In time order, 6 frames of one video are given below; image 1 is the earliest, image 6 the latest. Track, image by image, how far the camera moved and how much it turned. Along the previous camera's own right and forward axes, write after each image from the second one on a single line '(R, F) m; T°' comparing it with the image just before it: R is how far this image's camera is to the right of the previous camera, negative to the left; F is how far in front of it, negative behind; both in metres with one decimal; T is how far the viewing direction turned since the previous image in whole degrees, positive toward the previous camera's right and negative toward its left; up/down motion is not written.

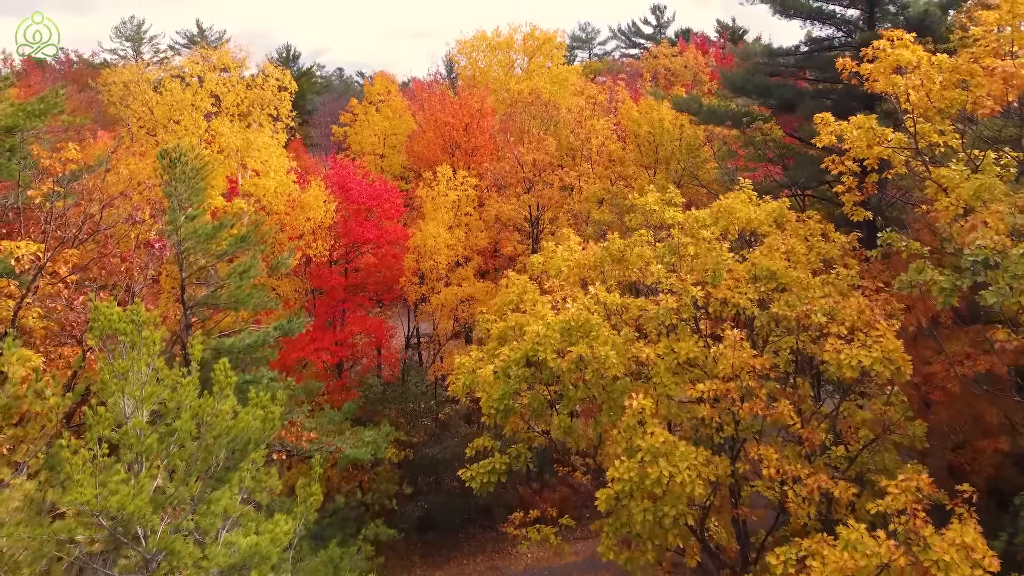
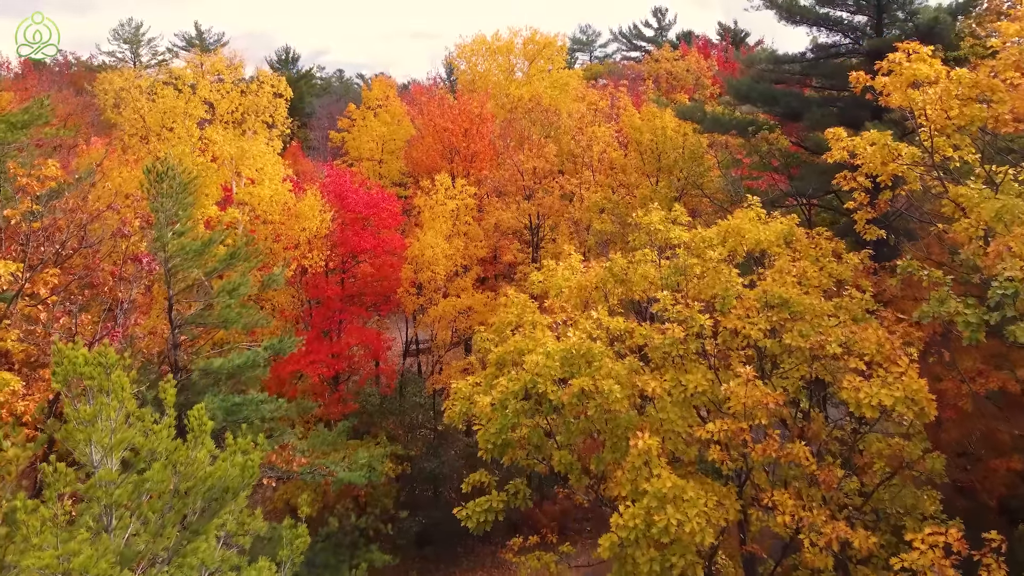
(0.0, +0.4) m; 0°
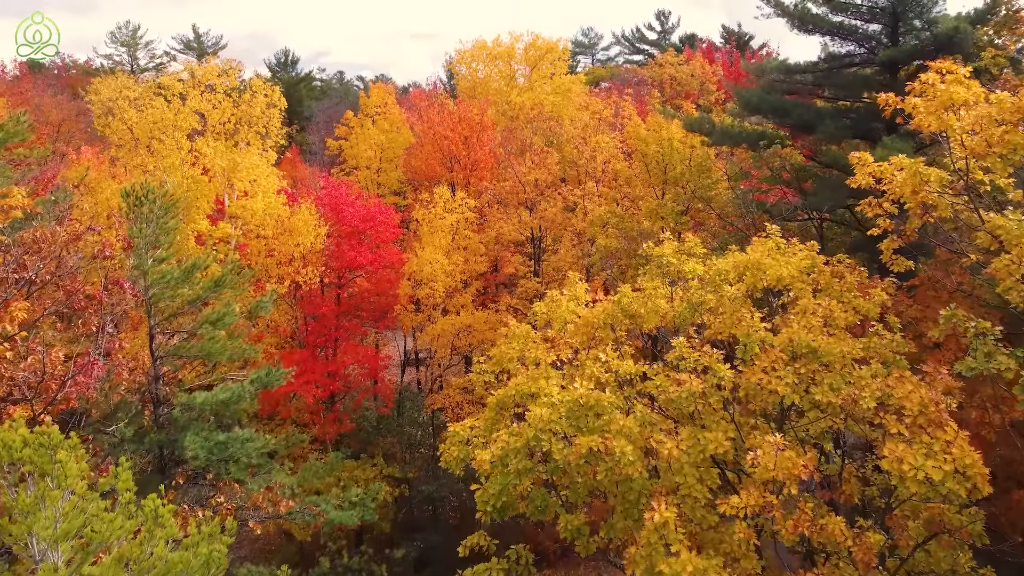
(0.0, +0.6) m; 0°
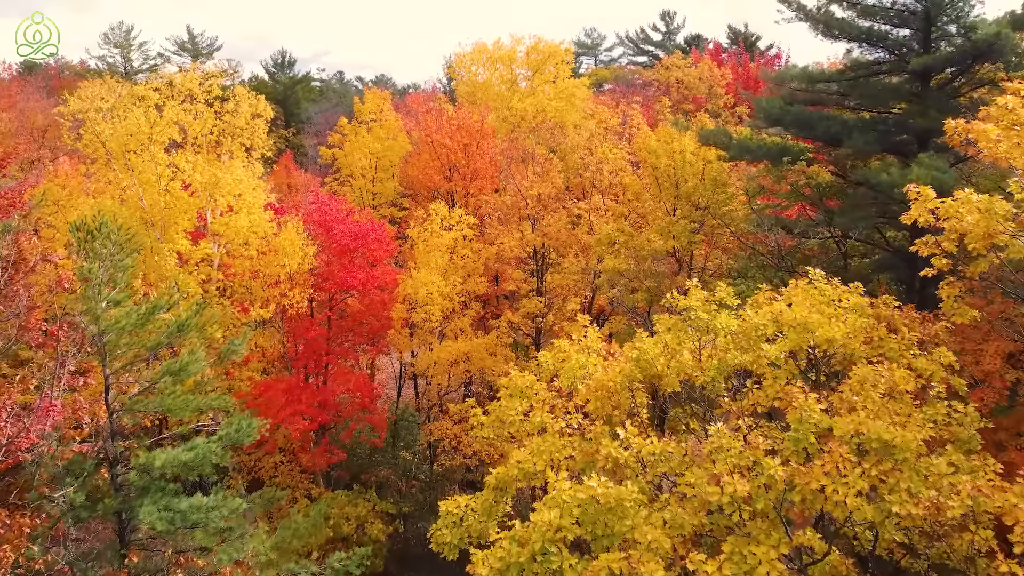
(0.0, +1.1) m; 0°
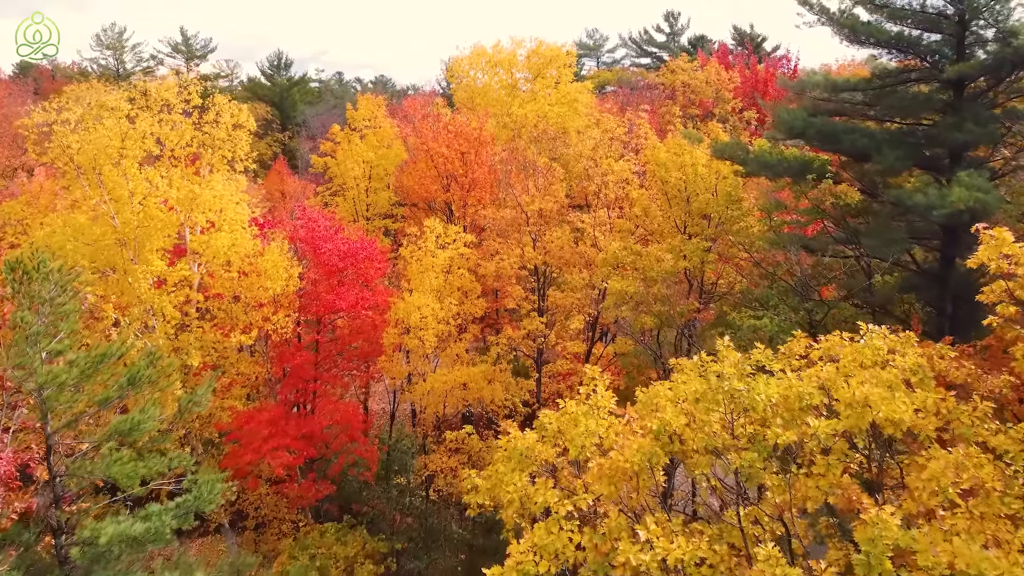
(0.0, +1.1) m; 0°
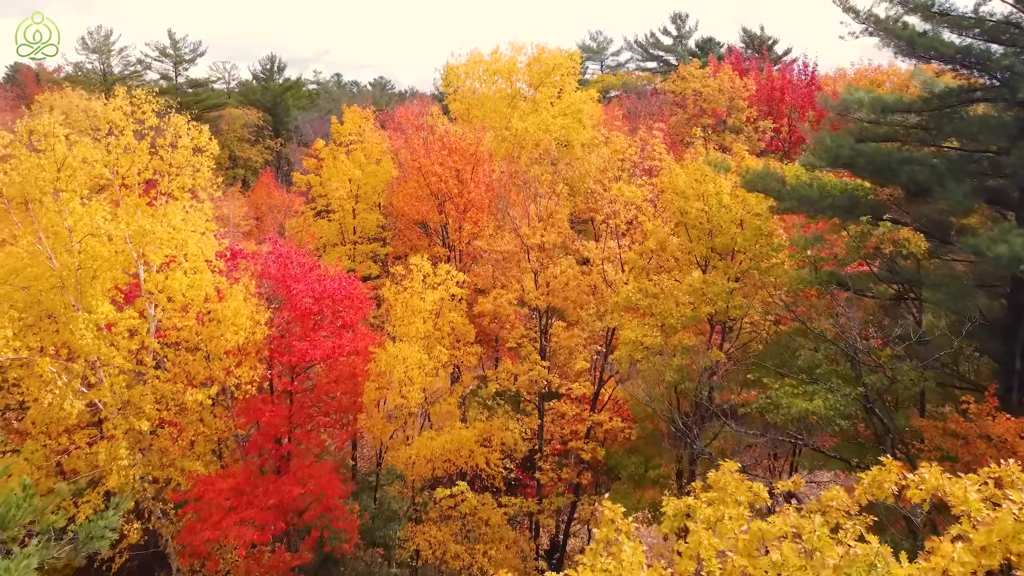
(+0.1, +1.9) m; 0°
